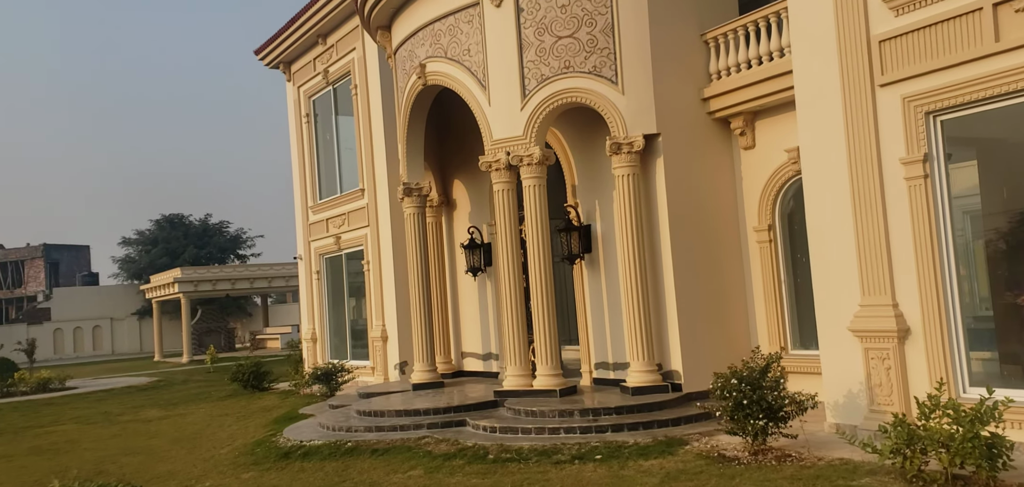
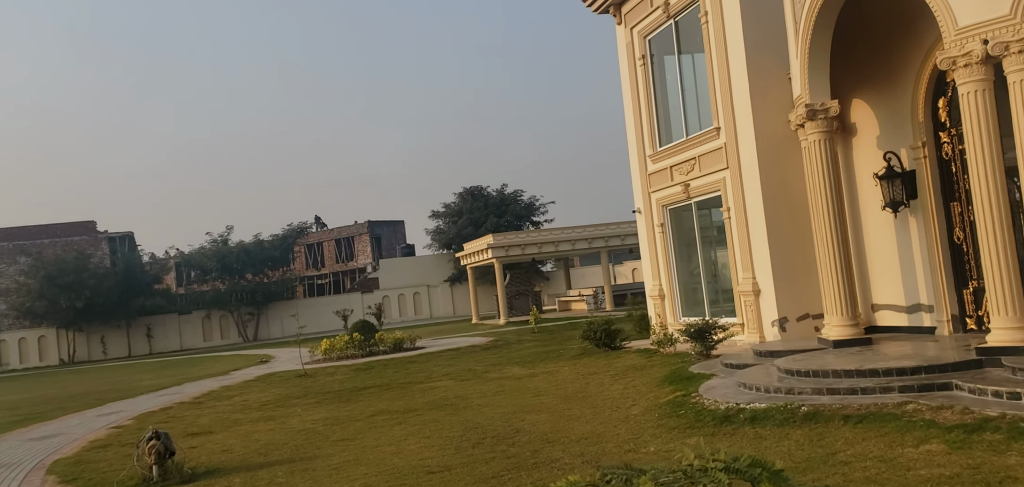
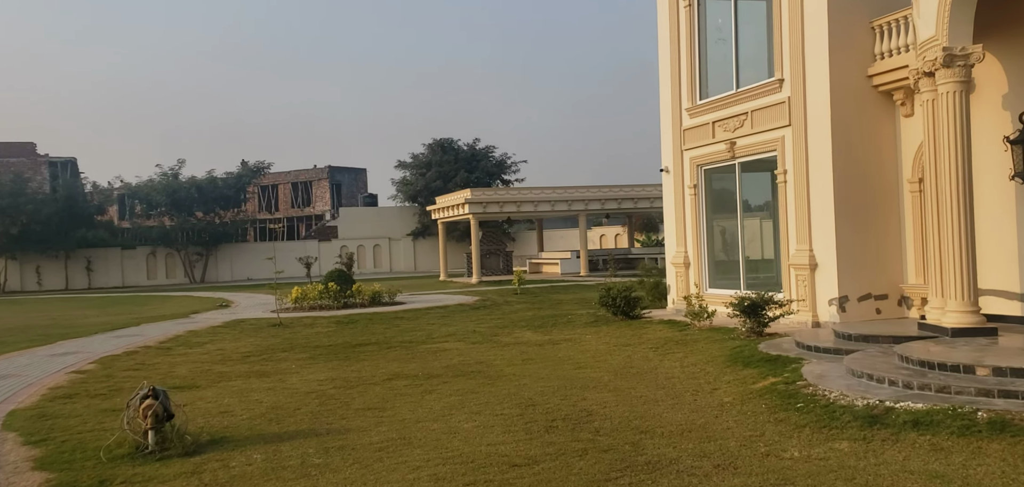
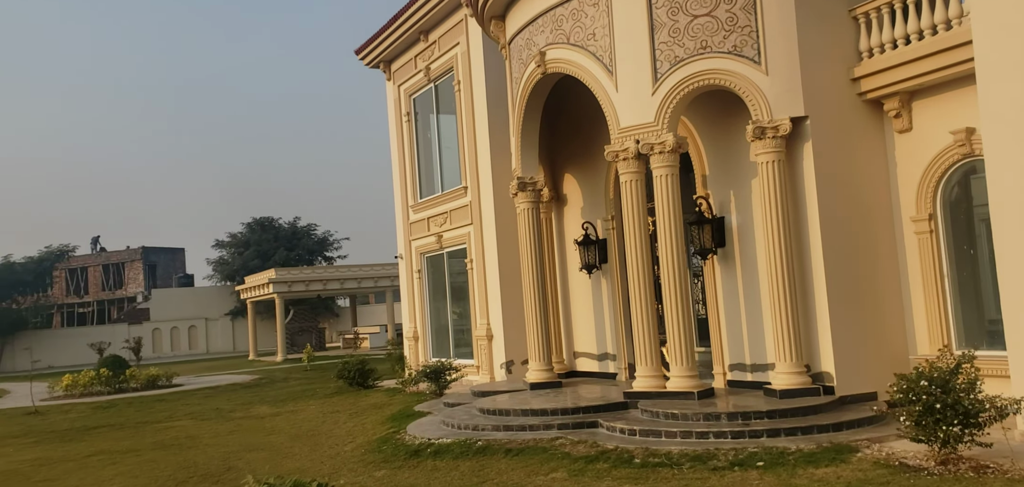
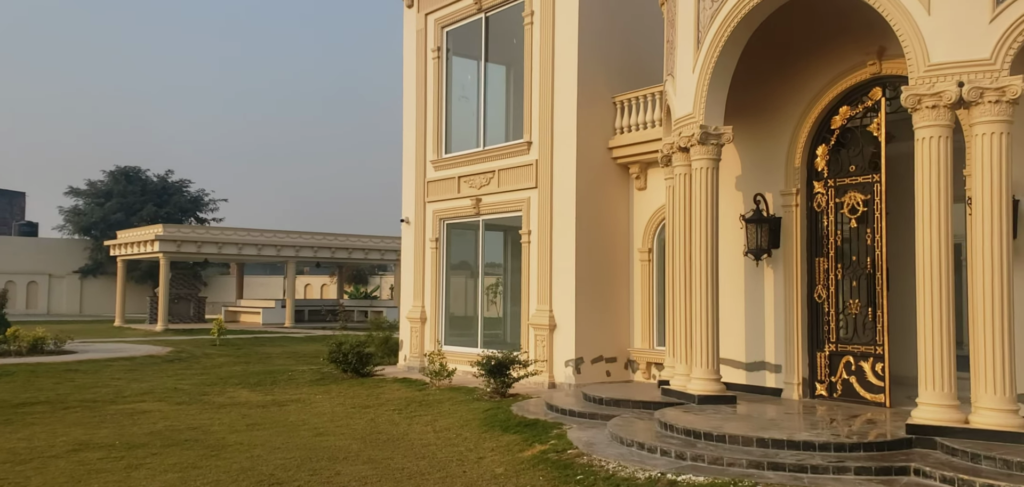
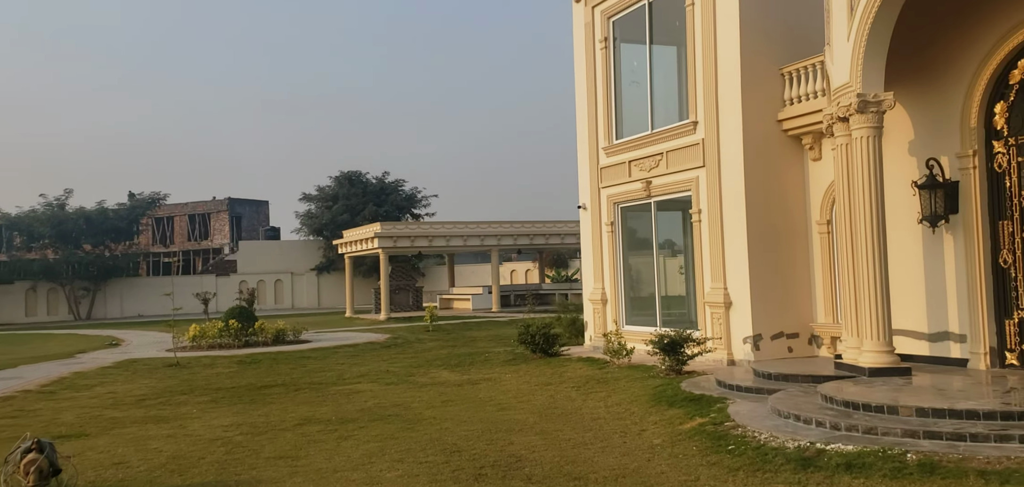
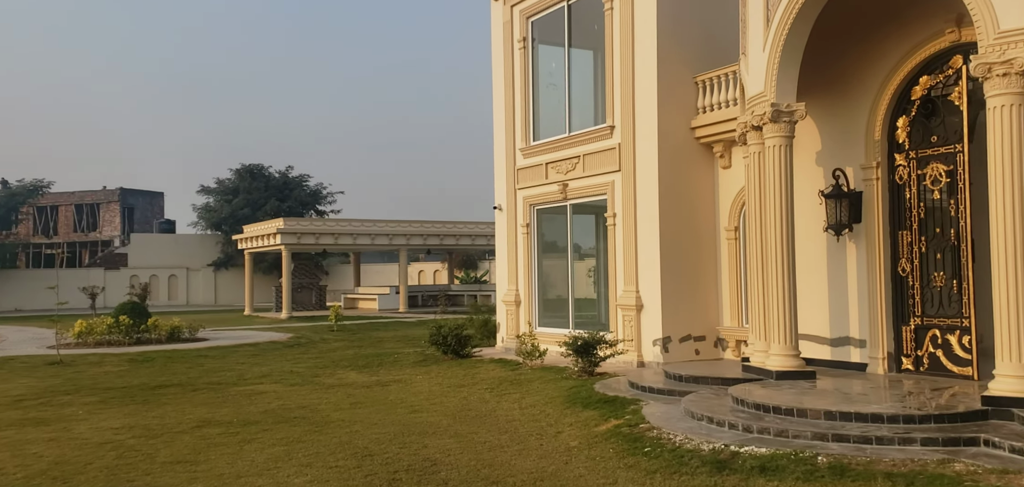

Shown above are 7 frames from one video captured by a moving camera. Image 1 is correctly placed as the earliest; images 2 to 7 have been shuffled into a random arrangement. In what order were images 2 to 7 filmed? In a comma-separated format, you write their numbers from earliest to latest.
4, 2, 3, 6, 7, 5
